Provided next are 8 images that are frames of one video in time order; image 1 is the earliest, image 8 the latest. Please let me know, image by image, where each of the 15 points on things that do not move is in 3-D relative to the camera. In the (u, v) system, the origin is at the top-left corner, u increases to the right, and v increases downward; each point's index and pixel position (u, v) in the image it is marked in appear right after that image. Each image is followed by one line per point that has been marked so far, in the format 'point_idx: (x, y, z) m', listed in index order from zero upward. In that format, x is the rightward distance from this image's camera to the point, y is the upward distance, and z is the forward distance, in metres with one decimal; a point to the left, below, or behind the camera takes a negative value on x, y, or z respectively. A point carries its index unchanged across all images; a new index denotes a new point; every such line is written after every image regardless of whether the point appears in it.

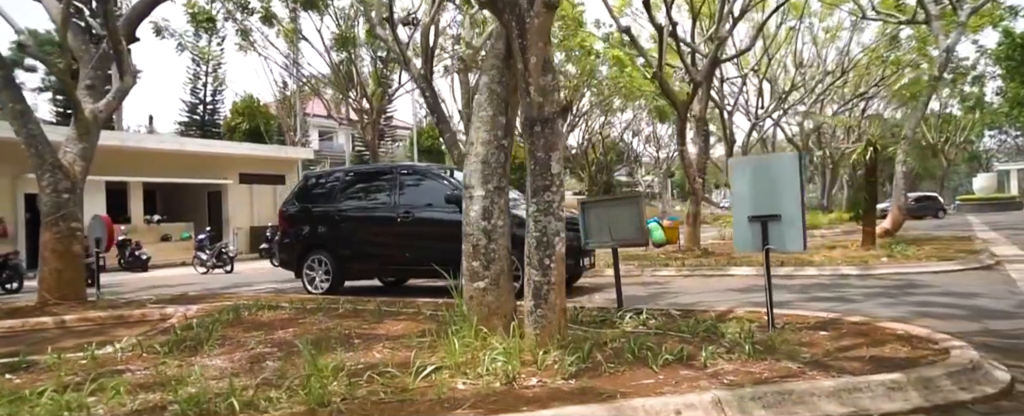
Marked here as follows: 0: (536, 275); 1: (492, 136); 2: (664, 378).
0: (+0.2, -0.4, +4.5) m
1: (-0.1, +0.5, +4.7) m
2: (+0.8, -0.9, +3.6) m
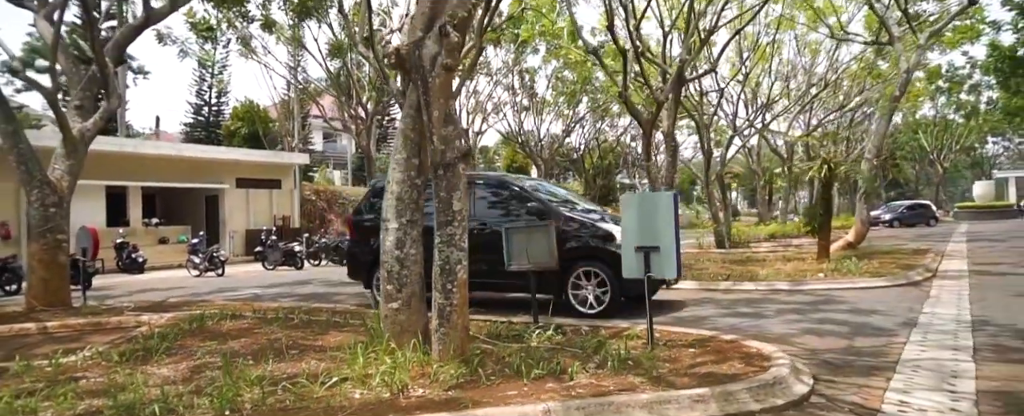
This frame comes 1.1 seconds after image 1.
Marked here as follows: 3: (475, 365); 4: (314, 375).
0: (-0.5, -0.7, +5.1) m
1: (-0.8, +0.3, +5.3) m
2: (+0.1, -1.1, +4.2) m
3: (-0.3, -1.1, +4.9) m
4: (-1.5, -1.2, +5.0) m
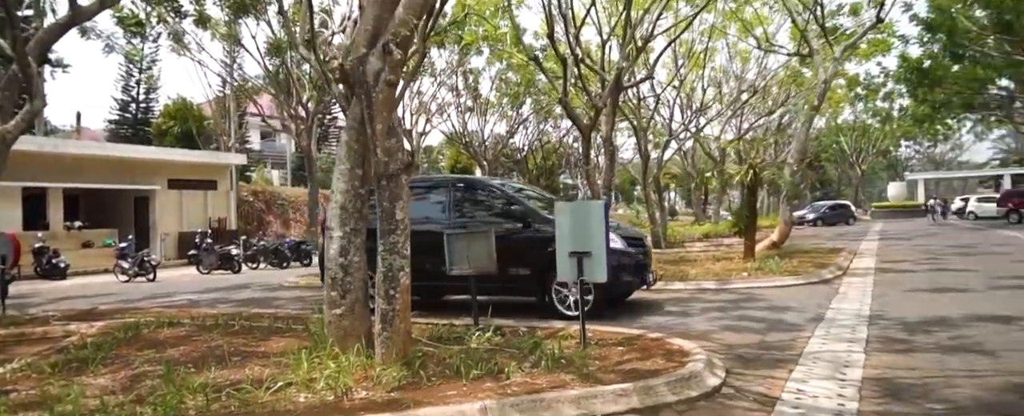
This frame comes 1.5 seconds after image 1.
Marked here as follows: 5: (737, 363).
0: (-1.0, -0.8, +5.4) m
1: (-1.3, +0.2, +5.5) m
2: (-0.3, -1.2, +4.5) m
3: (-0.7, -1.2, +5.1) m
4: (-1.9, -1.3, +5.2) m
5: (+1.7, -1.2, +5.1) m
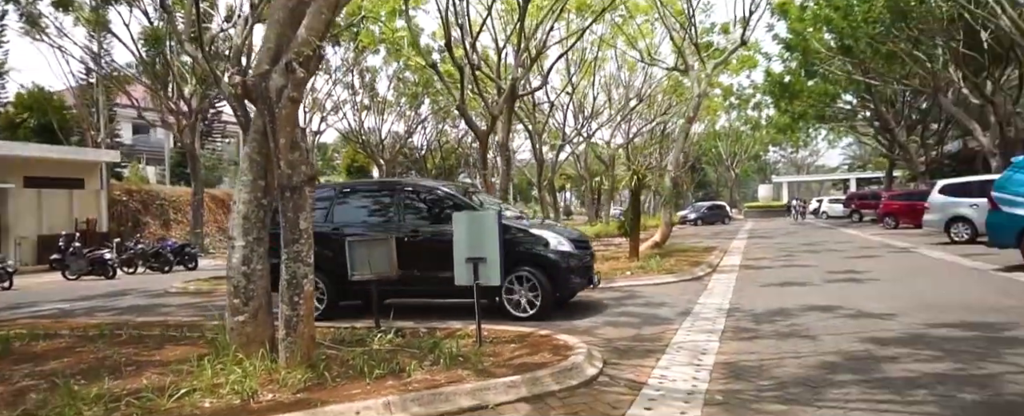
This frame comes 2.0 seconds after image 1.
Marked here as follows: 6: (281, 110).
0: (-1.9, -0.8, +5.6) m
1: (-2.2, +0.1, +5.7) m
2: (-1.0, -1.3, +4.9) m
3: (-1.5, -1.3, +5.4) m
4: (-2.7, -1.4, +5.3) m
5: (+0.9, -1.2, +5.7) m
6: (-1.8, +0.8, +5.4) m
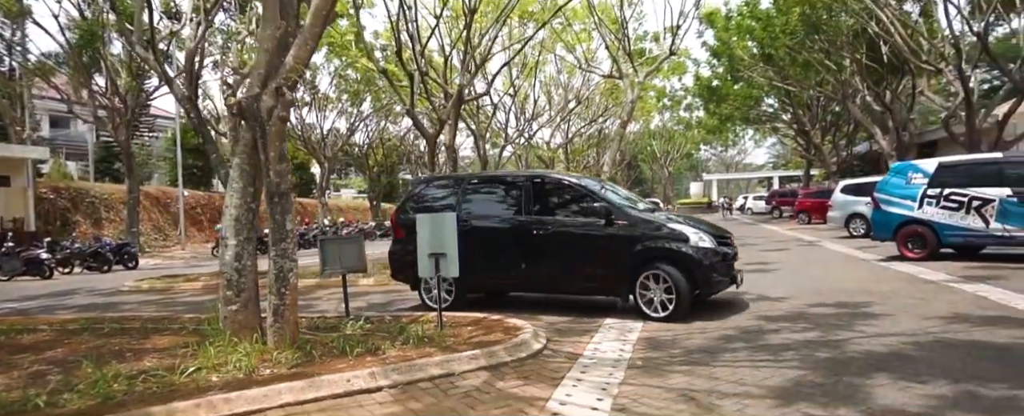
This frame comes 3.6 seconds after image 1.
0: (-2.3, -0.9, +6.5) m
1: (-2.6, +0.1, +6.6) m
2: (-1.4, -1.3, +5.8) m
3: (-1.9, -1.3, +6.3) m
4: (-3.1, -1.4, +6.1) m
5: (+0.4, -1.3, +6.9) m
6: (-2.2, +0.7, +6.3) m
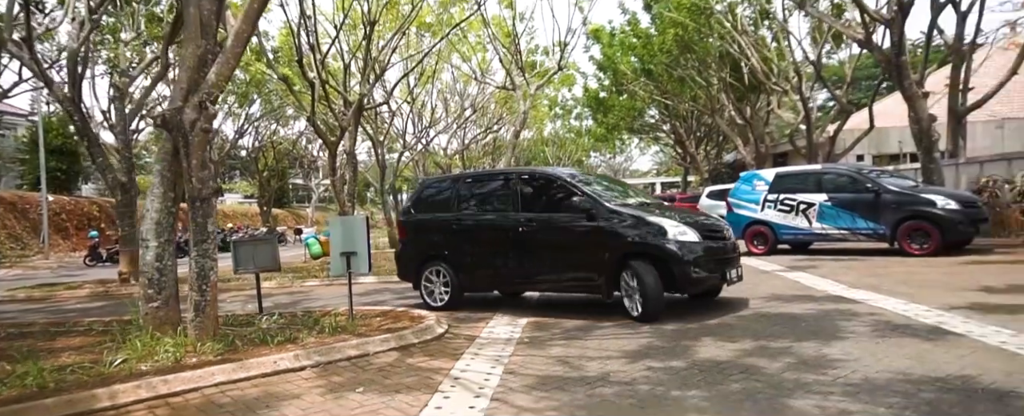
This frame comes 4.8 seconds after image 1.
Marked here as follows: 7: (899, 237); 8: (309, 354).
0: (-3.3, -0.9, +7.0) m
1: (-3.6, 0.0, +7.1) m
2: (-2.3, -1.4, +6.5) m
3: (-2.9, -1.4, +6.9) m
4: (-4.0, -1.5, +6.5) m
5: (-0.7, -1.3, +7.8) m
6: (-3.2, +0.7, +6.9) m
7: (+6.9, -0.5, +12.4) m
8: (-1.8, -1.3, +6.1) m
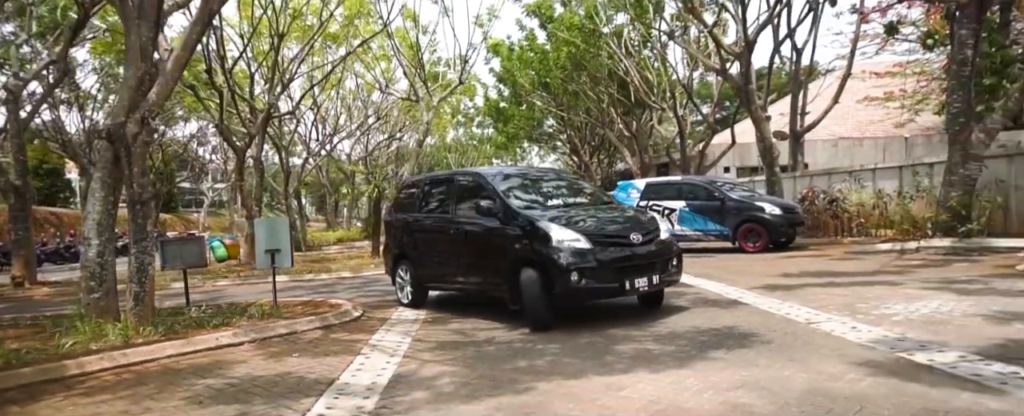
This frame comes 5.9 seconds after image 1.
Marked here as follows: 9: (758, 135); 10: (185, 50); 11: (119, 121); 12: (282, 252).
0: (-4.4, -0.9, +8.0) m
1: (-4.8, 0.0, +8.0) m
2: (-3.4, -1.4, +7.6) m
3: (-4.0, -1.4, +7.9) m
4: (-5.1, -1.5, +7.4) m
5: (-1.9, -1.3, +9.1) m
6: (-4.3, +0.7, +7.8) m
7: (+4.9, -0.6, +14.8) m
8: (-2.8, -1.3, +7.2) m
9: (+6.3, +1.9, +17.3) m
10: (-3.9, +1.9, +8.0) m
11: (-4.5, +1.0, +7.8) m
12: (-3.1, -0.6, +9.2) m
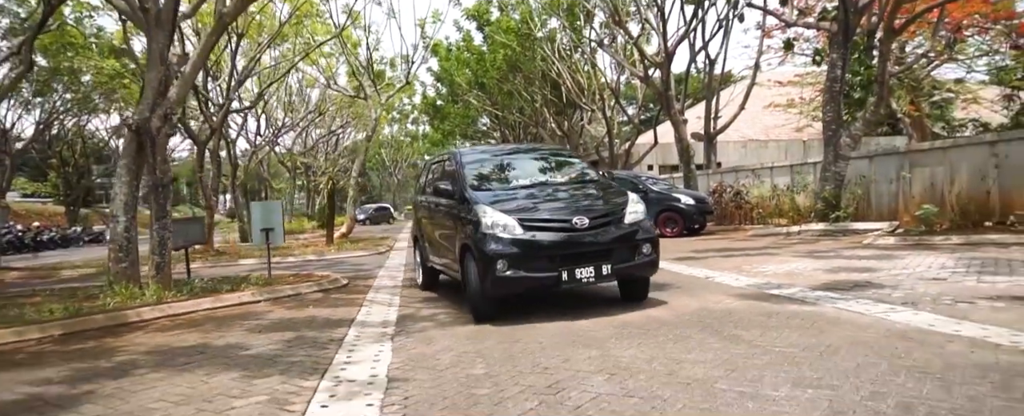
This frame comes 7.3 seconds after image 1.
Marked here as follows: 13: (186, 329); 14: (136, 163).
0: (-4.9, -0.7, +9.3) m
1: (-5.2, +0.2, +9.3) m
2: (-3.8, -1.2, +9.1) m
3: (-4.5, -1.1, +9.3) m
4: (-5.5, -1.2, +8.7) m
5: (-2.6, -1.1, +10.7) m
6: (-4.8, +0.9, +9.2) m
7: (+3.7, -0.4, +17.1) m
8: (-3.3, -1.1, +8.8) m
9: (+4.8, +2.1, +19.7) m
10: (-4.3, +2.1, +9.4) m
11: (-5.0, +1.2, +9.2) m
12: (-3.7, -0.4, +10.6) m
13: (-3.3, -1.2, +6.8) m
14: (-5.2, +0.6, +9.4) m
